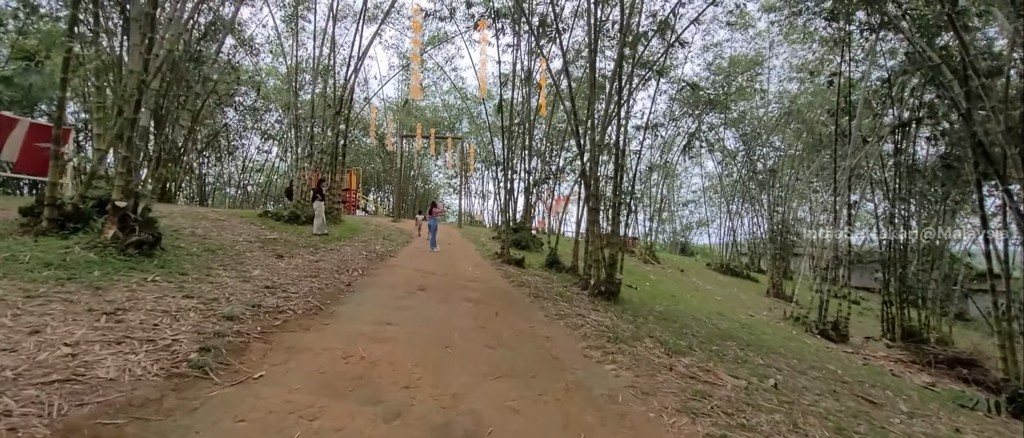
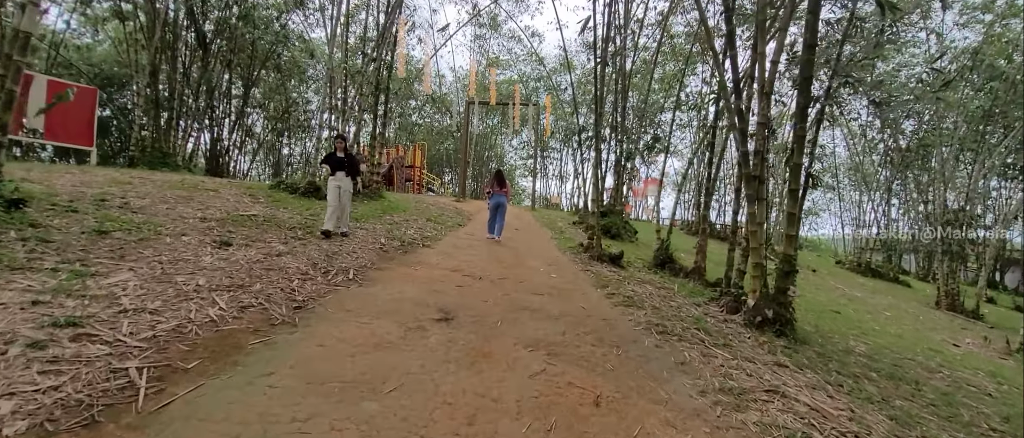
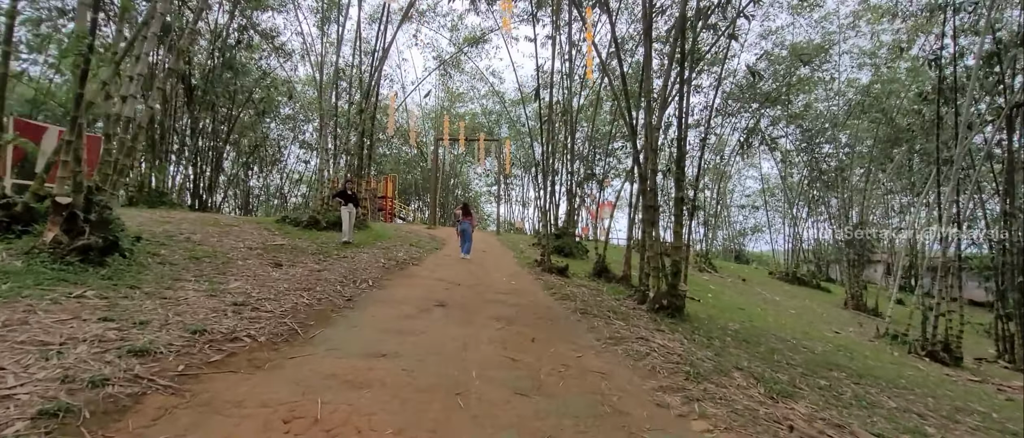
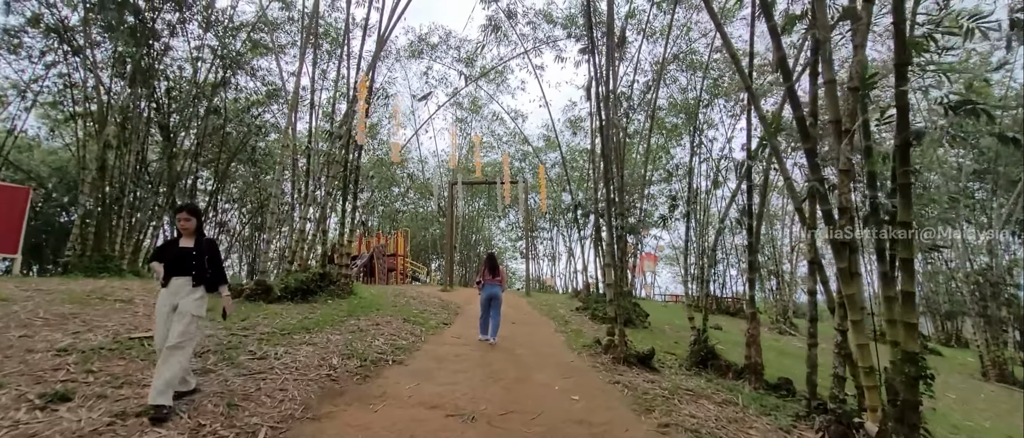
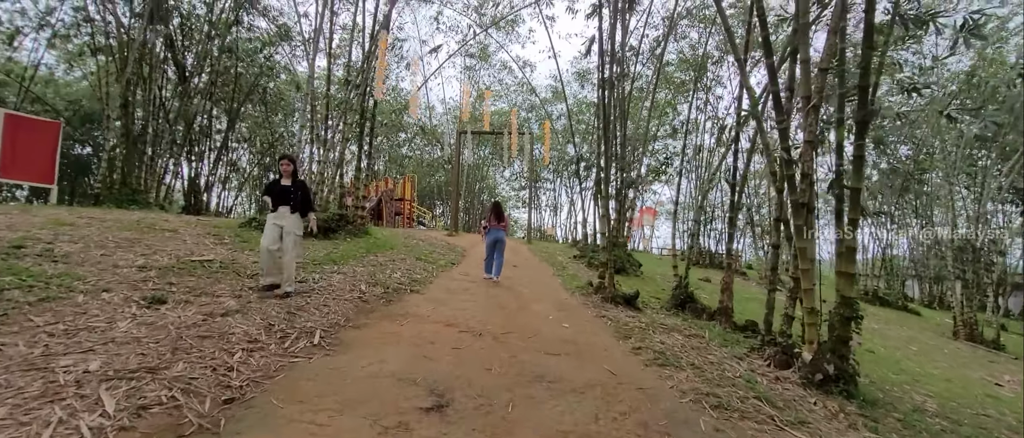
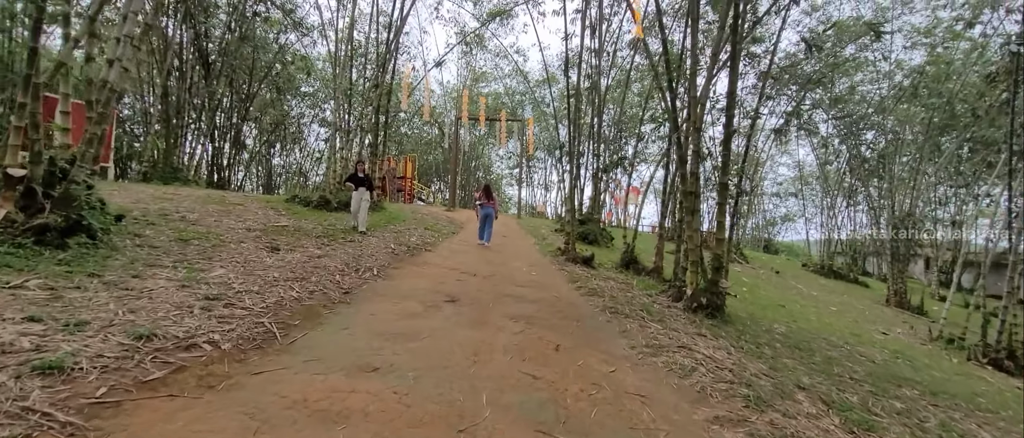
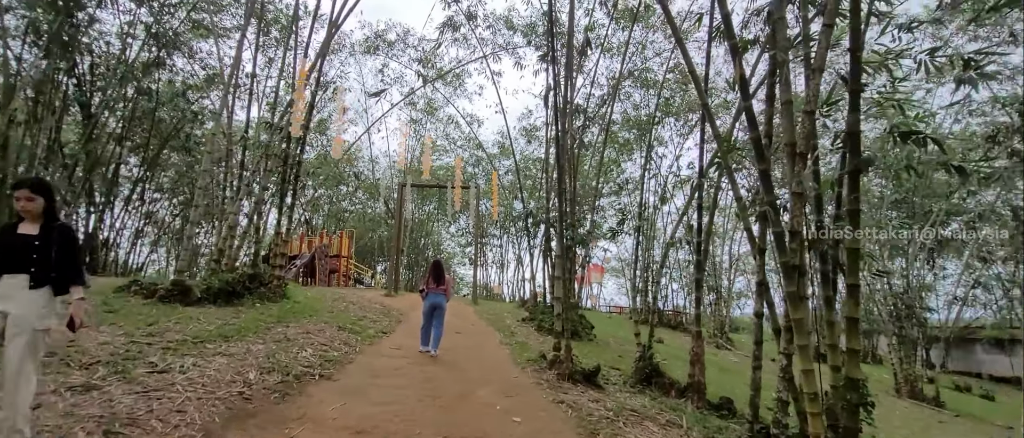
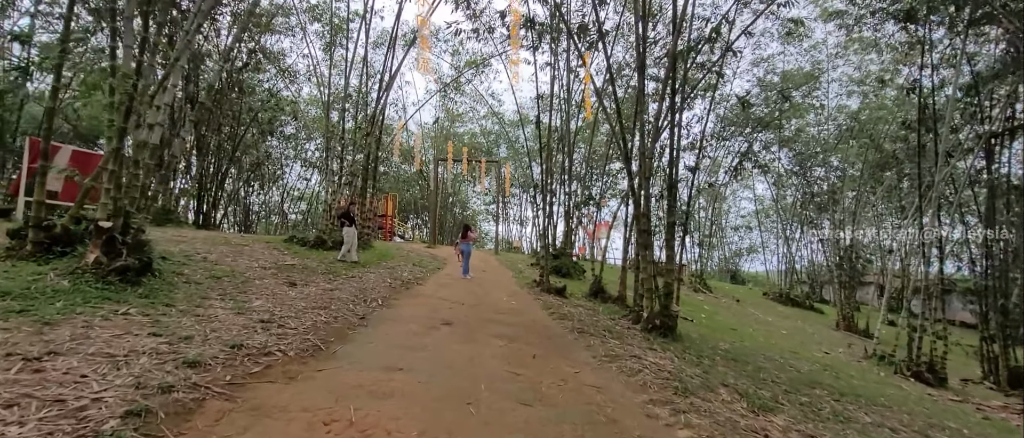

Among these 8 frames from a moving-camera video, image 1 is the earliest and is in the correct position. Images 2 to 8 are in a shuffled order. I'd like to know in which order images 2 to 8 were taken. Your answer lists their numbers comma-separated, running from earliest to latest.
8, 3, 6, 2, 5, 4, 7
